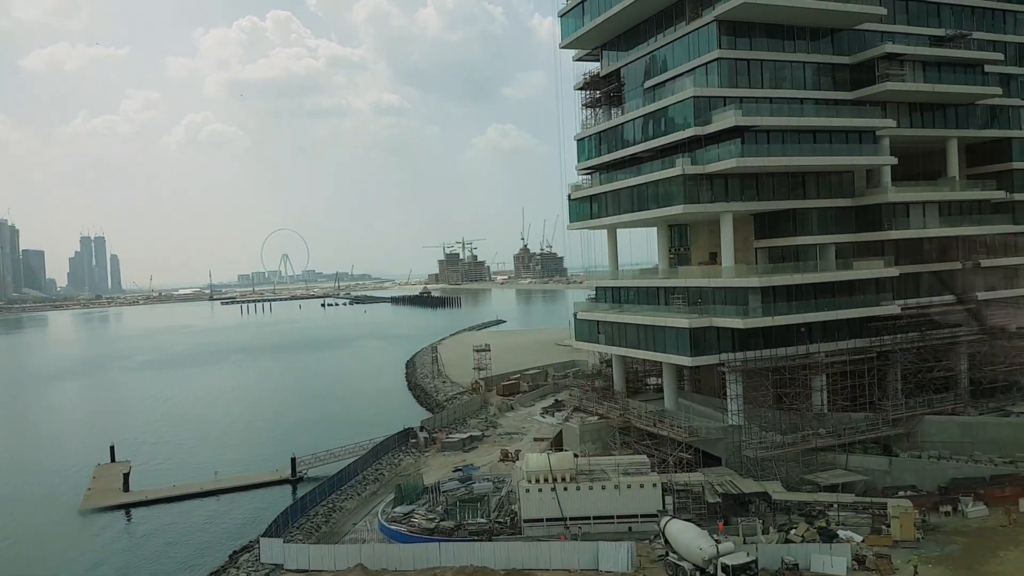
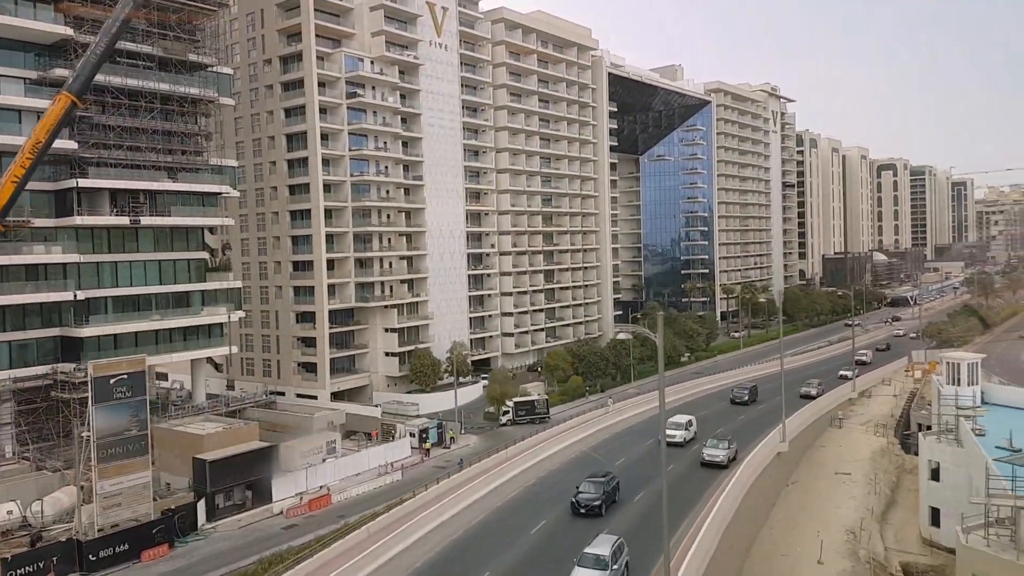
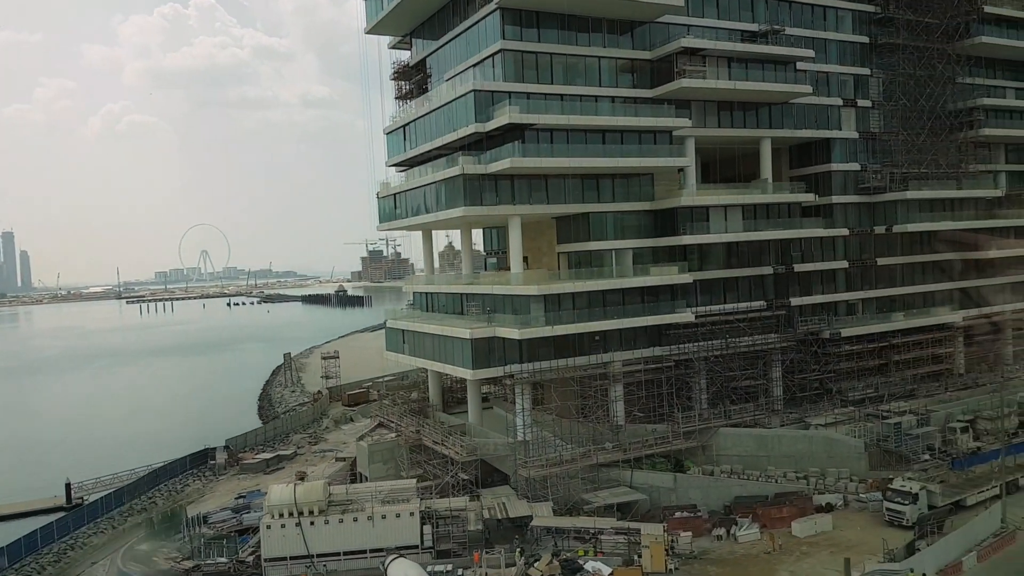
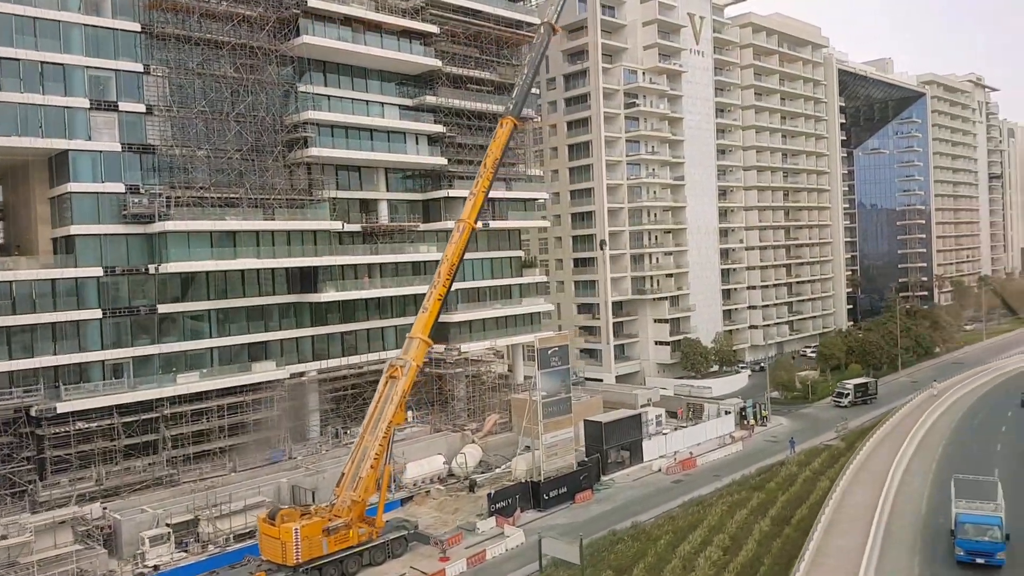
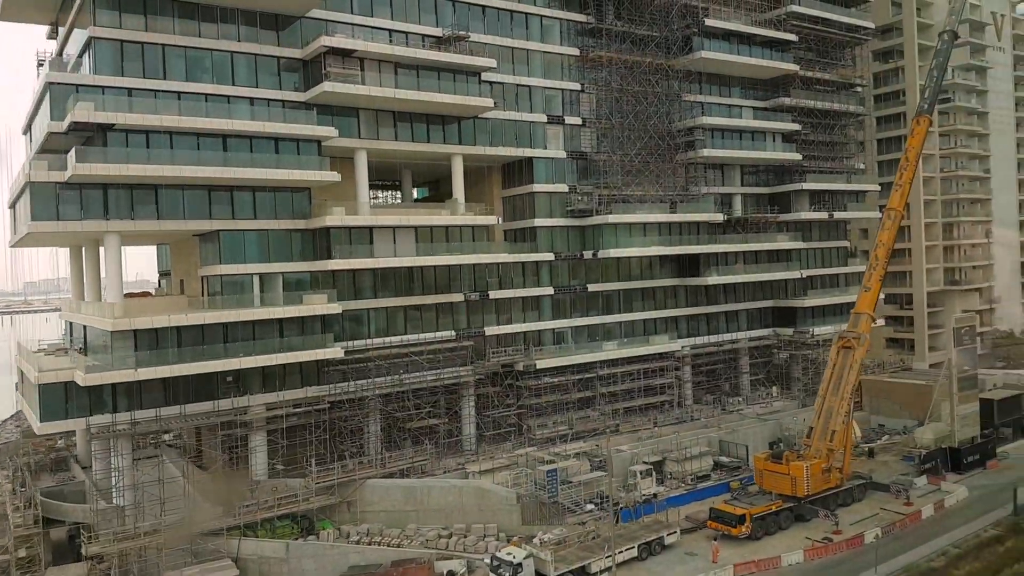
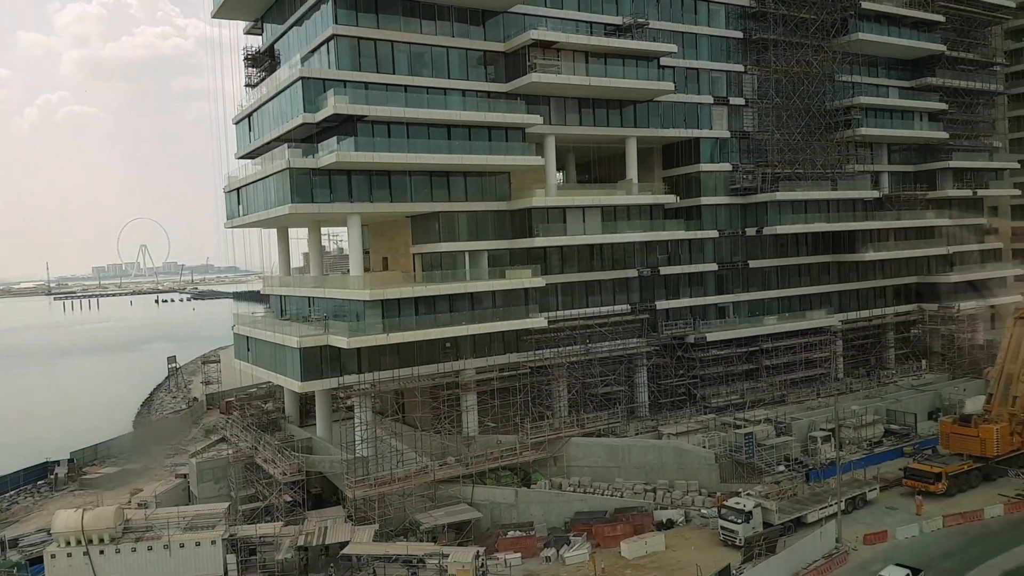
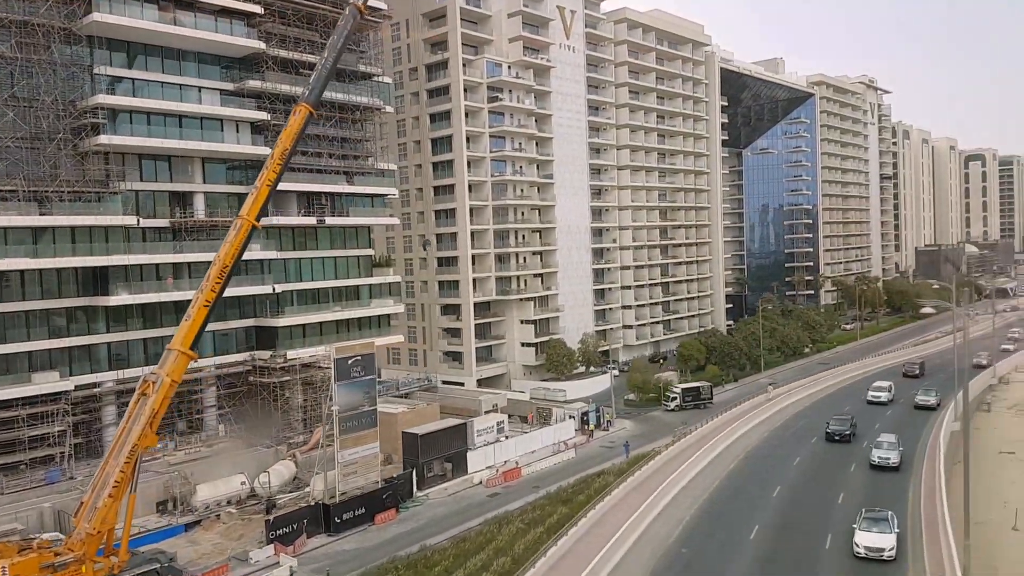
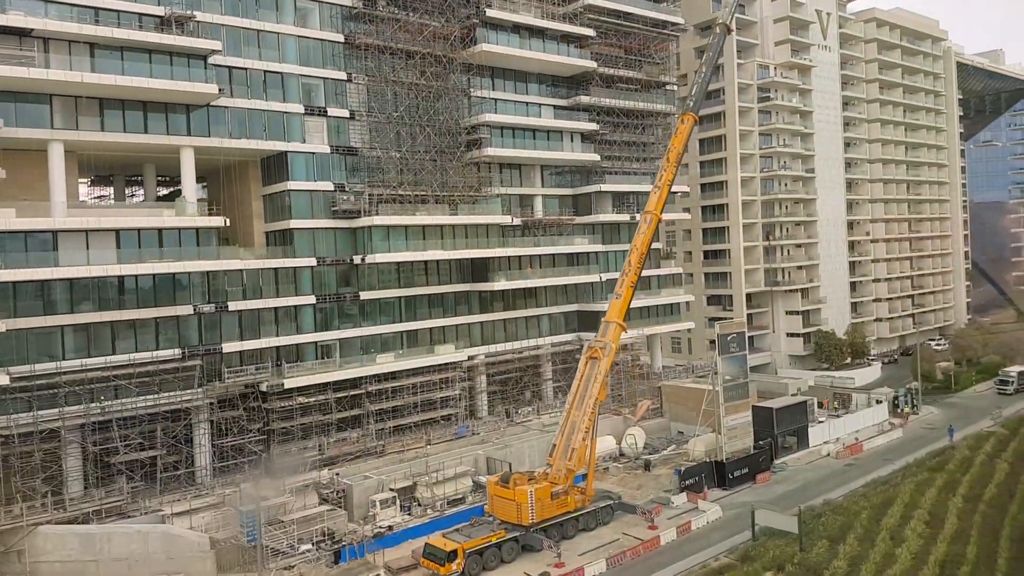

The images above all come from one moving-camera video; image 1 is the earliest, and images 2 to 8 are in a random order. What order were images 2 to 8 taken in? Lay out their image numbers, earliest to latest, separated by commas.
3, 6, 5, 8, 4, 7, 2
